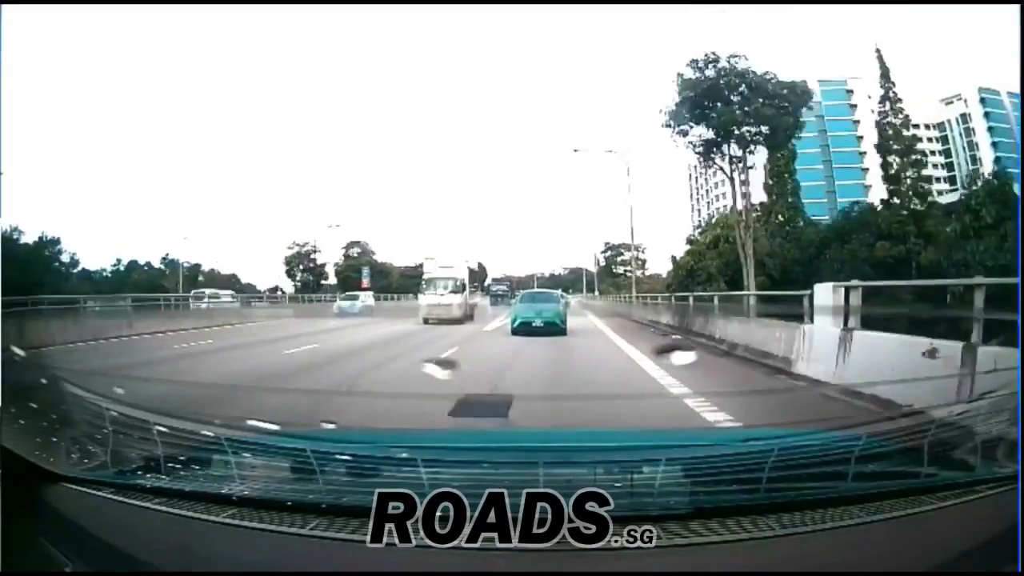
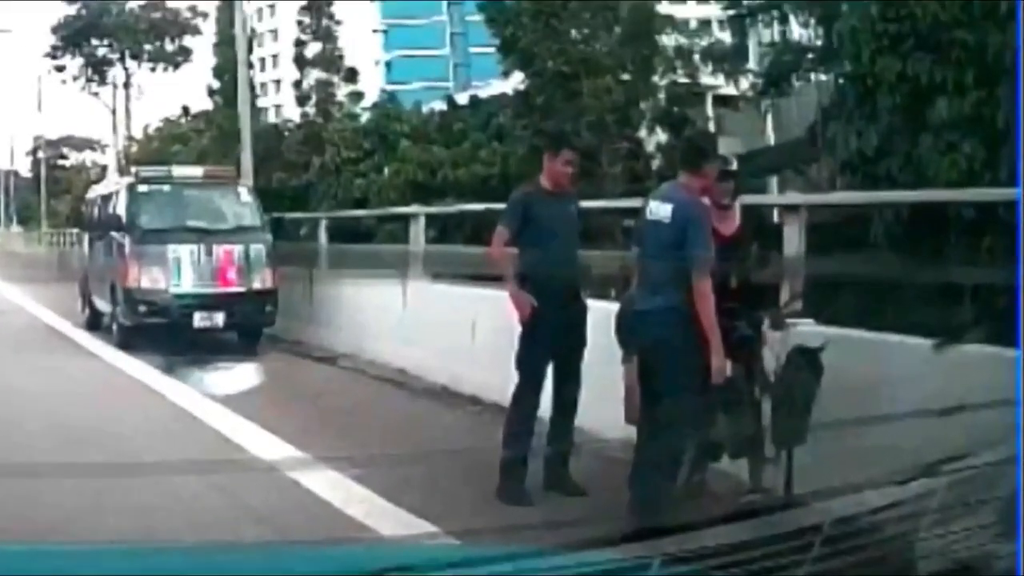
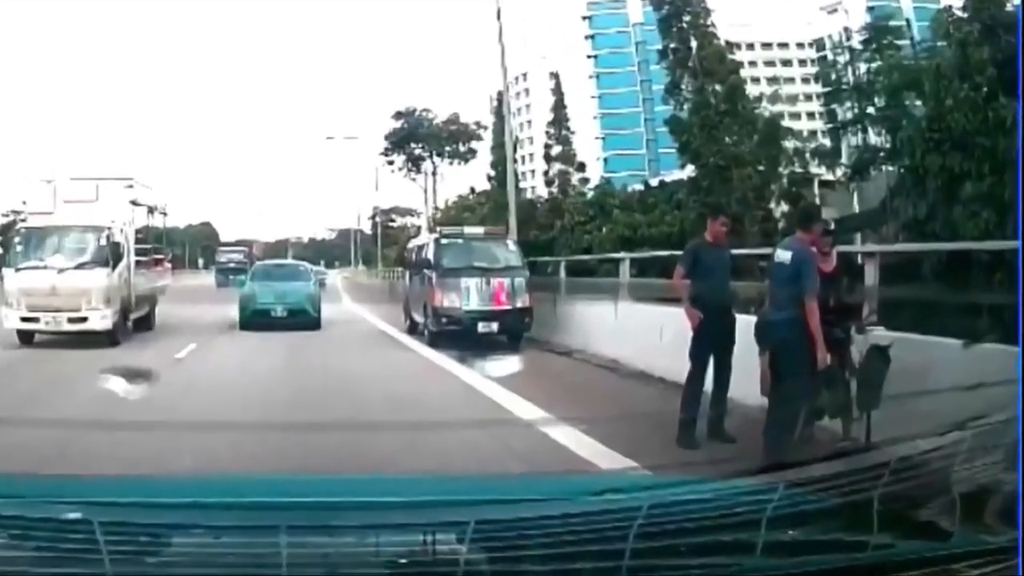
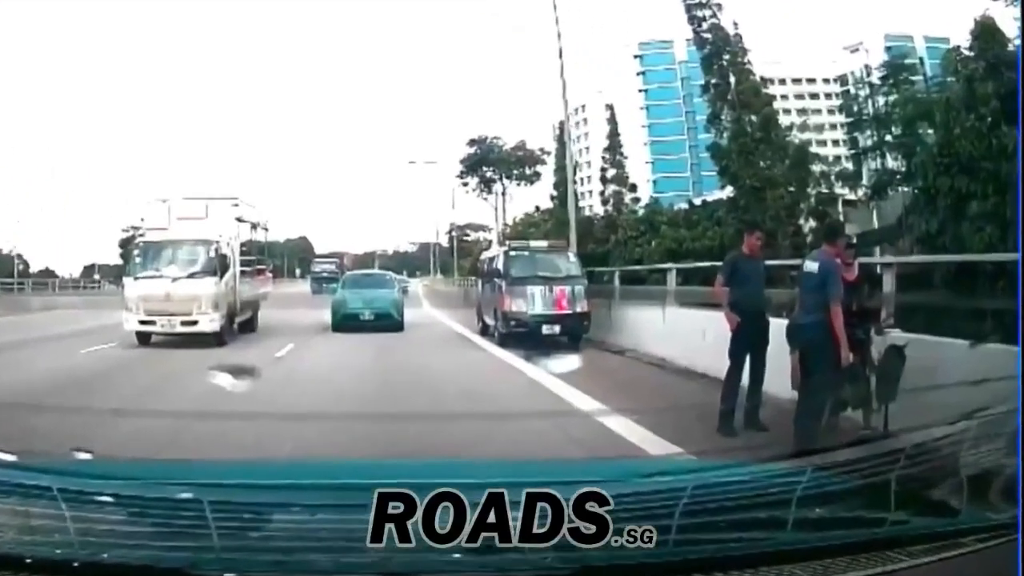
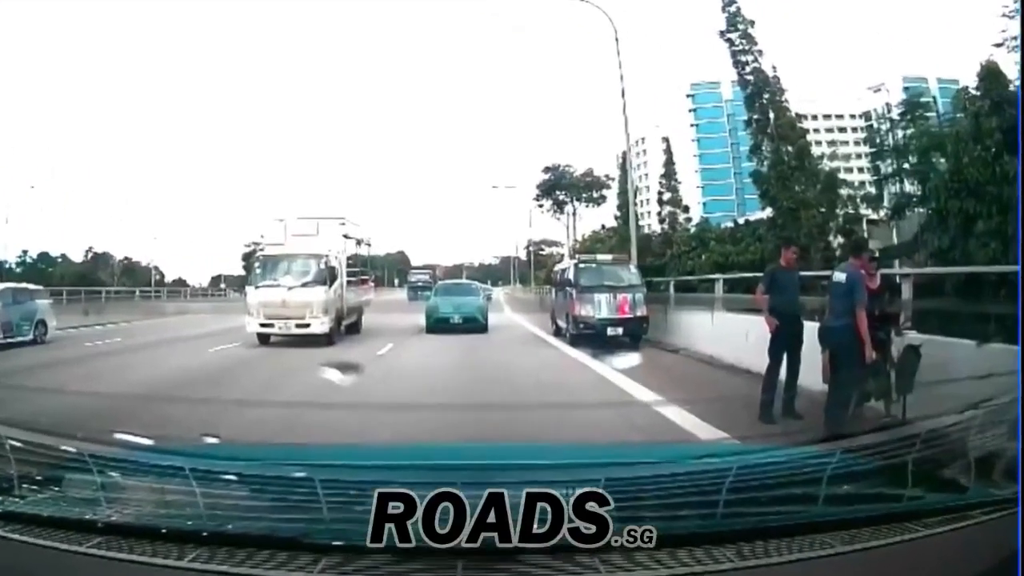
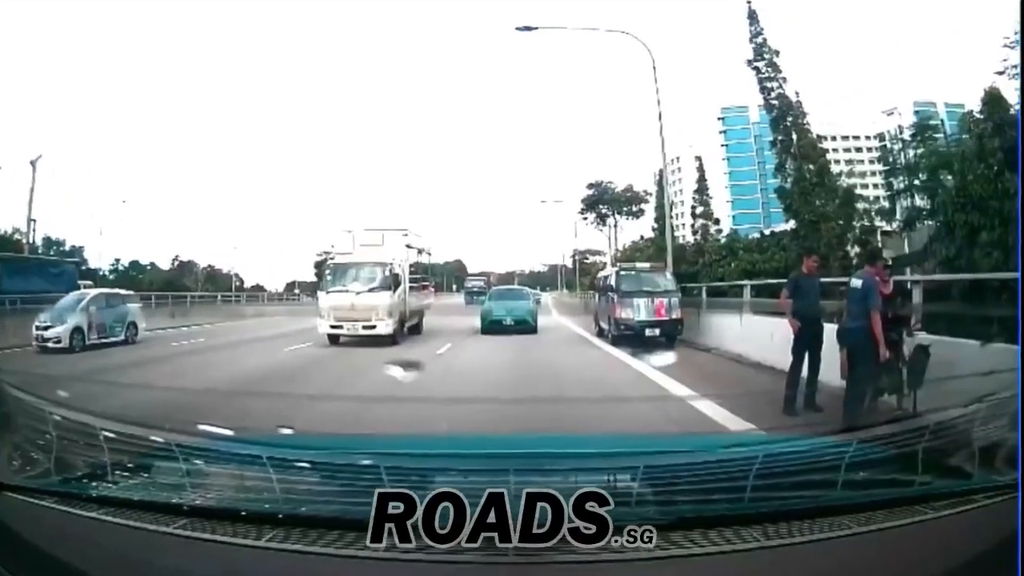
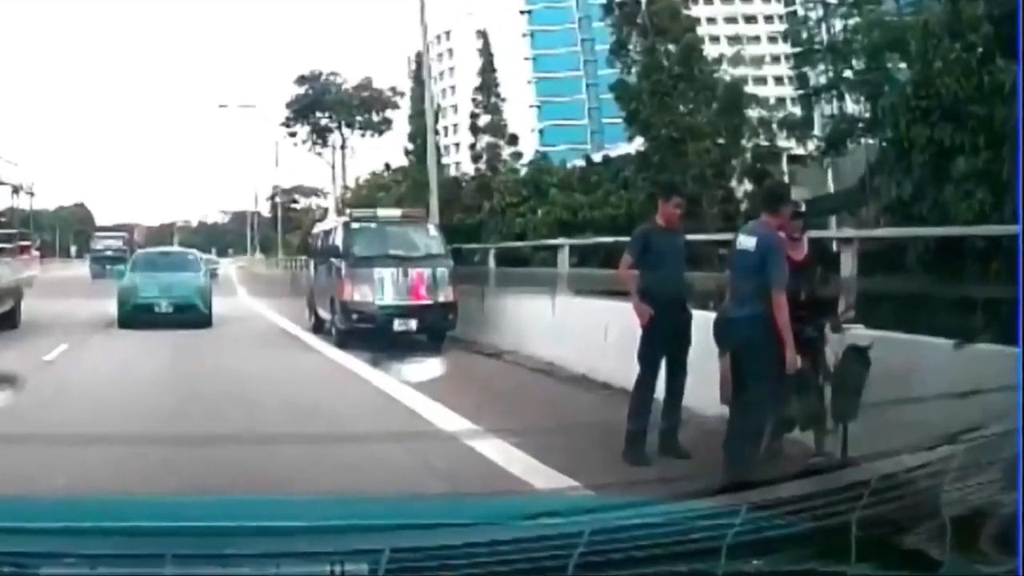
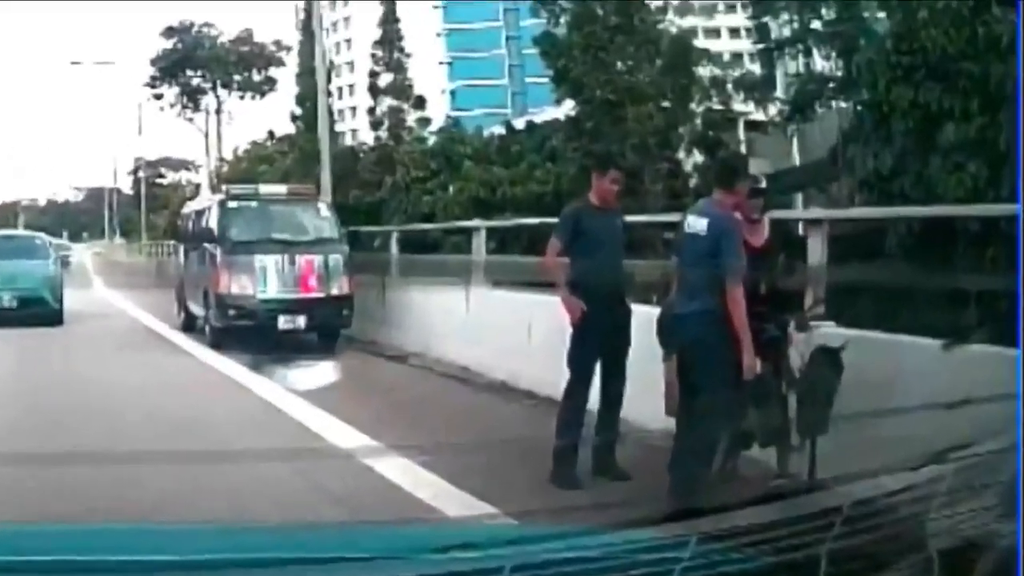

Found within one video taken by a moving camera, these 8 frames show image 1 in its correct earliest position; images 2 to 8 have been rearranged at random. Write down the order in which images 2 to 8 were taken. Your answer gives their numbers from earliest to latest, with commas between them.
6, 5, 4, 3, 7, 8, 2
